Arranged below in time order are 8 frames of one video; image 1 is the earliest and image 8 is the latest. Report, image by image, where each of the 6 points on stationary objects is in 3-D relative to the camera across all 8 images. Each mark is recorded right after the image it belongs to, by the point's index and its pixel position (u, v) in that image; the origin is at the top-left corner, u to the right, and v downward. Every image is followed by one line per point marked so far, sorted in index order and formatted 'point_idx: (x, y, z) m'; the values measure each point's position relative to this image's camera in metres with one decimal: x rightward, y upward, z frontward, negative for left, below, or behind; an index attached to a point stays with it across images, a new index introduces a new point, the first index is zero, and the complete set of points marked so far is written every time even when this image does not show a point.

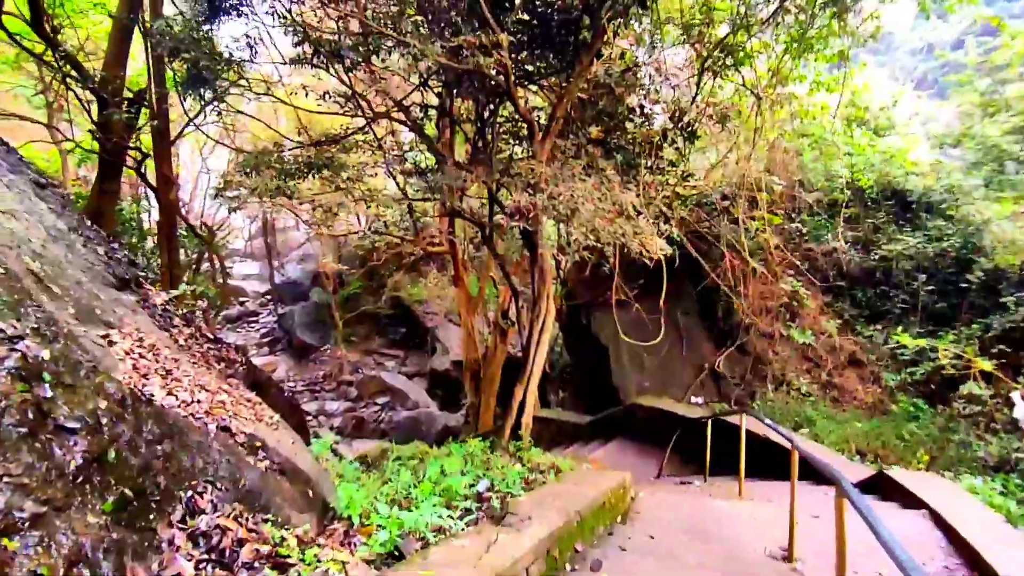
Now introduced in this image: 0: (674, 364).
0: (+2.1, -1.0, +7.6) m
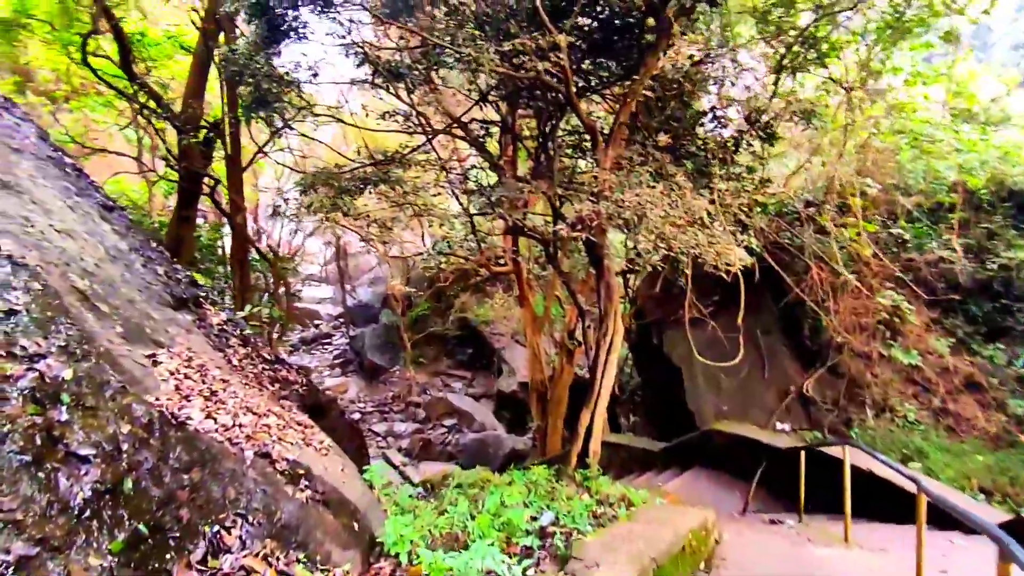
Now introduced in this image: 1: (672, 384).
0: (+2.9, -1.2, +7.1) m
1: (+2.0, -1.2, +7.5) m
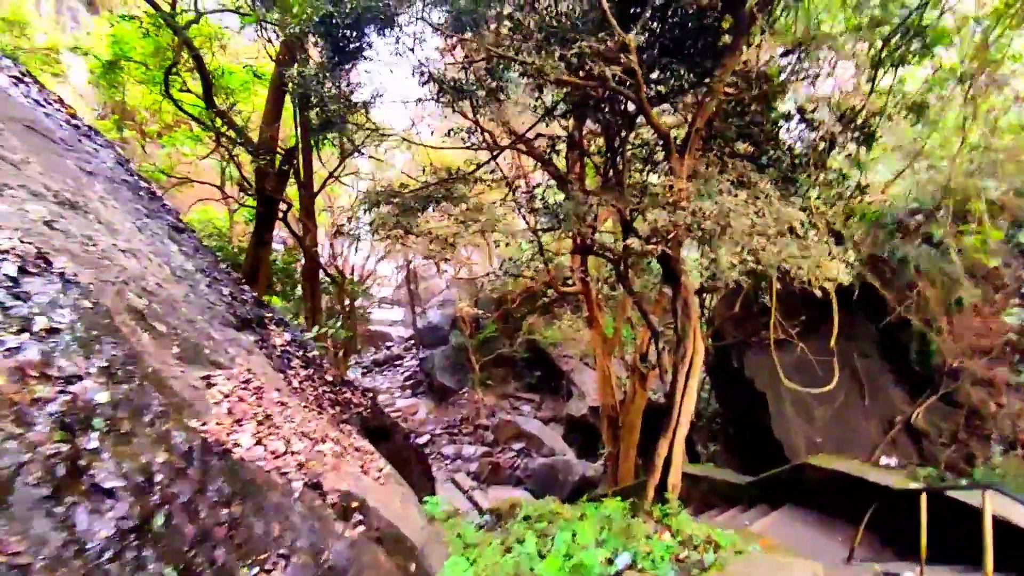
0: (+3.7, -1.4, +6.5) m
1: (+2.8, -1.4, +7.0) m
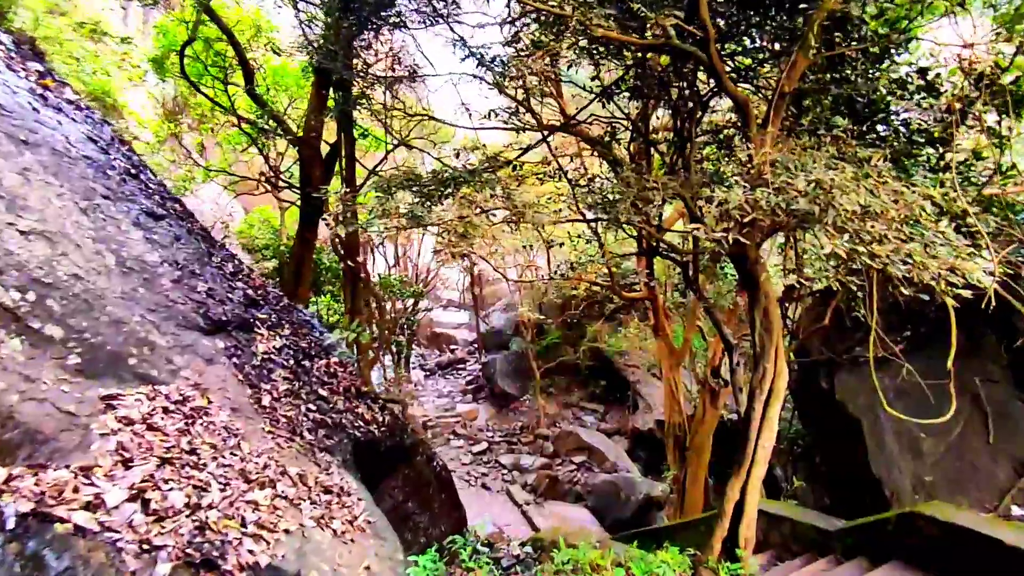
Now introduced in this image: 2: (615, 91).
0: (+4.1, -1.5, +5.5) m
1: (+3.3, -1.5, +6.1) m
2: (+0.8, +1.4, +4.5) m
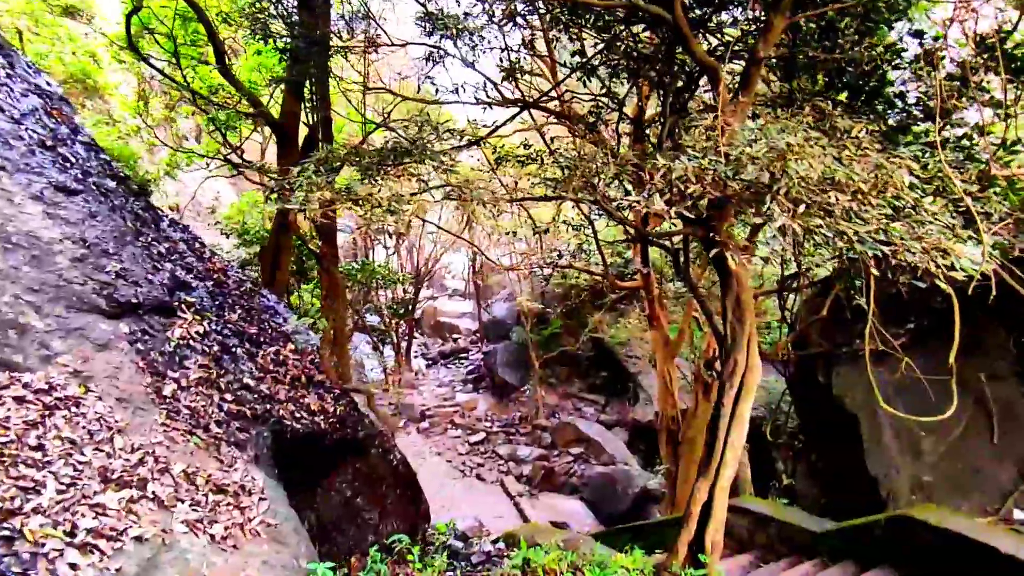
0: (+4.0, -1.5, +5.3) m
1: (+3.2, -1.4, +5.9) m
2: (+0.6, +1.5, +4.2) m
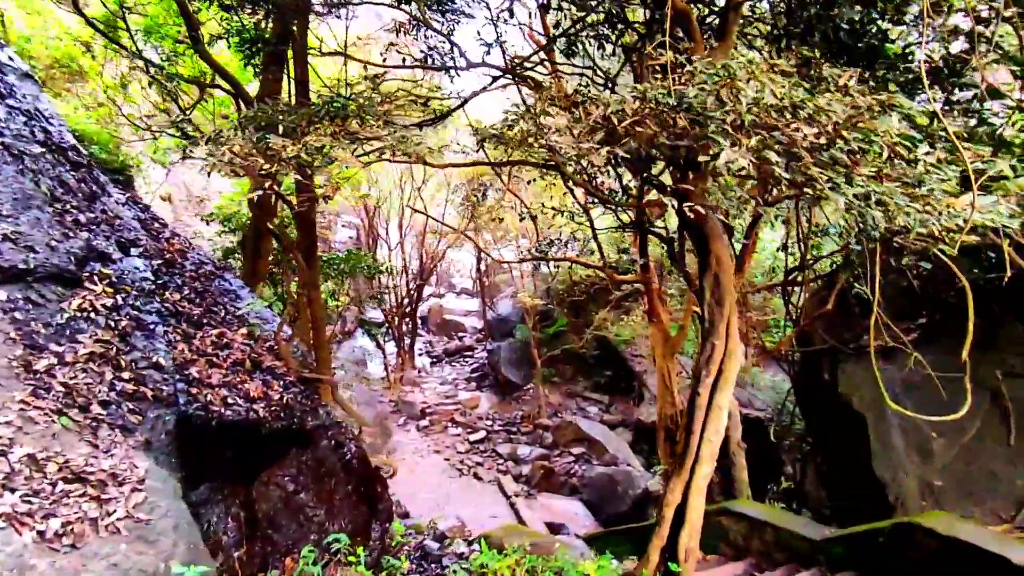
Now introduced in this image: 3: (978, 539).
0: (+3.8, -1.4, +4.9) m
1: (+3.0, -1.3, +5.5) m
2: (+0.5, +1.6, +4.0) m
3: (+2.3, -1.2, +3.0) m
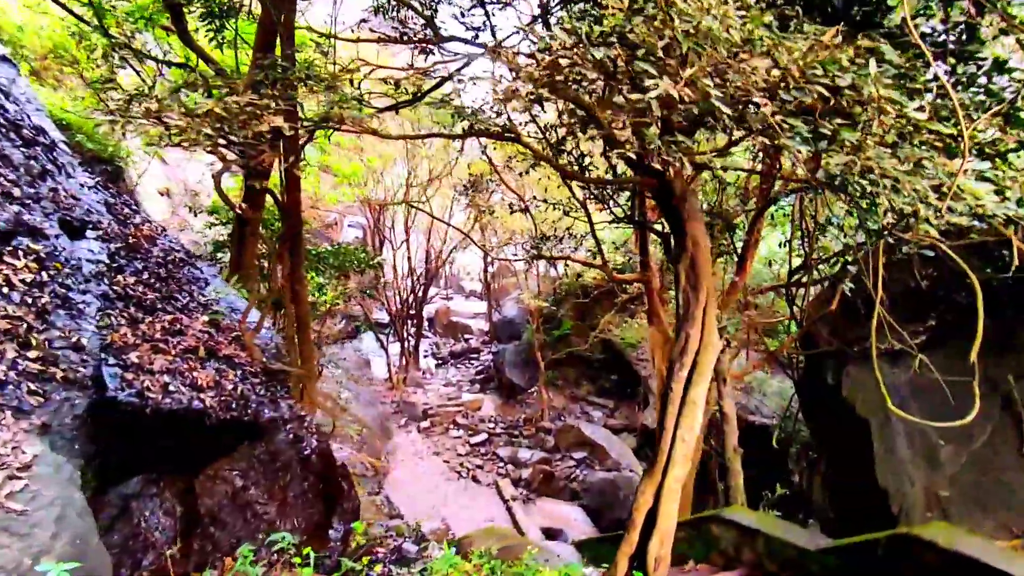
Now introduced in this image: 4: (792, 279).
0: (+3.7, -1.4, +4.7) m
1: (+2.9, -1.3, +5.3) m
2: (+0.4, +1.7, +3.8) m
3: (+2.1, -1.2, +2.8) m
4: (+2.7, +0.1, +5.9) m
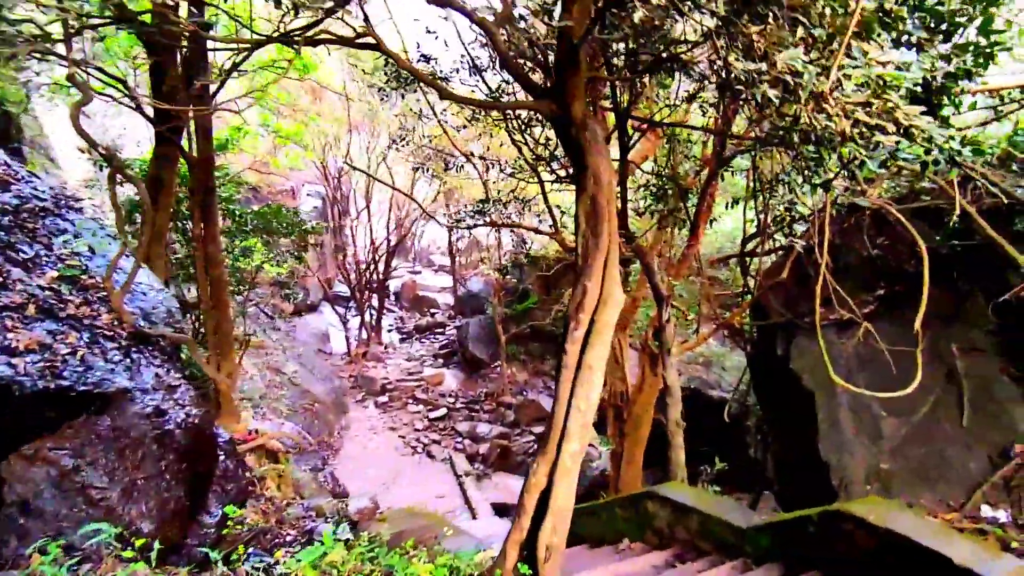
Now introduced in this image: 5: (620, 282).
0: (+3.2, -1.1, +4.5) m
1: (+2.4, -1.0, +5.1) m
2: (-0.1, +1.9, +3.4) m
3: (+1.7, -1.0, +2.5) m
4: (+2.2, +0.4, +5.6) m
5: (+0.4, 0.0, +2.0) m
